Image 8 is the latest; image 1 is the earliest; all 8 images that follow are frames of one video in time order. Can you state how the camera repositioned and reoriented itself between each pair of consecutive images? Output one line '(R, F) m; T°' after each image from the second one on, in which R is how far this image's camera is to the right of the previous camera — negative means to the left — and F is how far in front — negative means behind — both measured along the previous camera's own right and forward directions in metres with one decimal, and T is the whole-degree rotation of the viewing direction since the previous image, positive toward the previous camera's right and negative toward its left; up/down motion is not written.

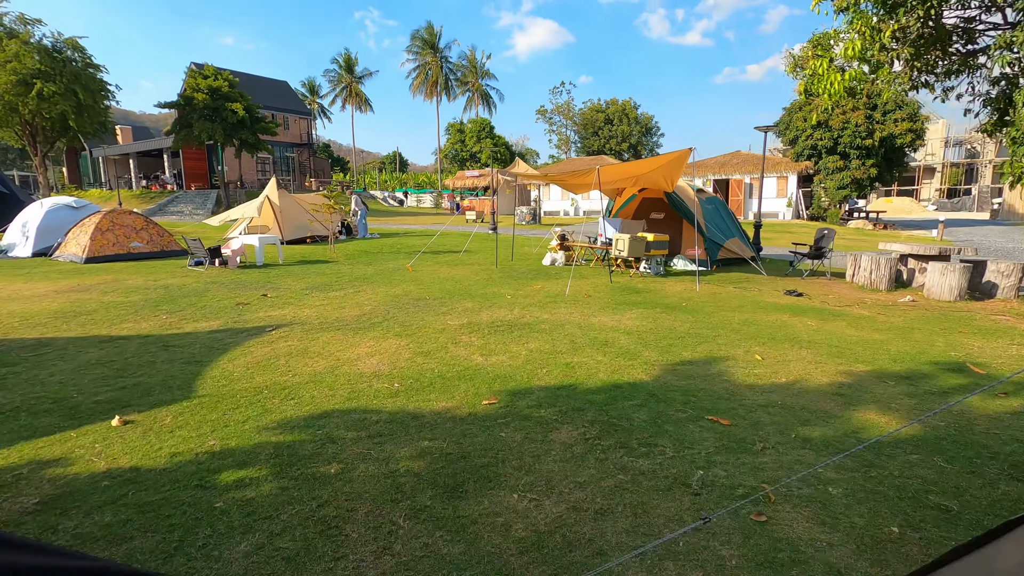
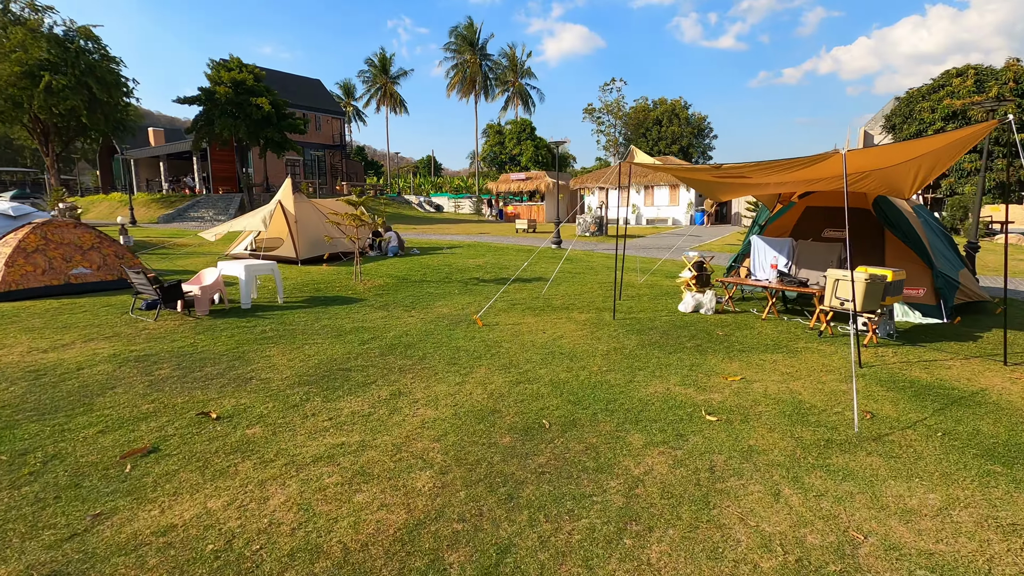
(-1.3, +4.4) m; -3°
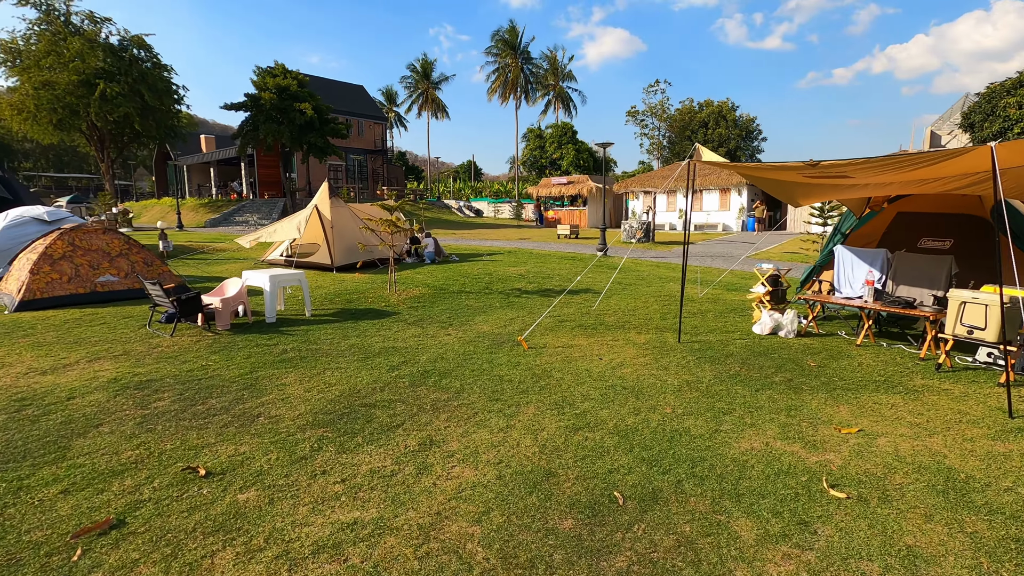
(-0.1, +0.9) m; -4°
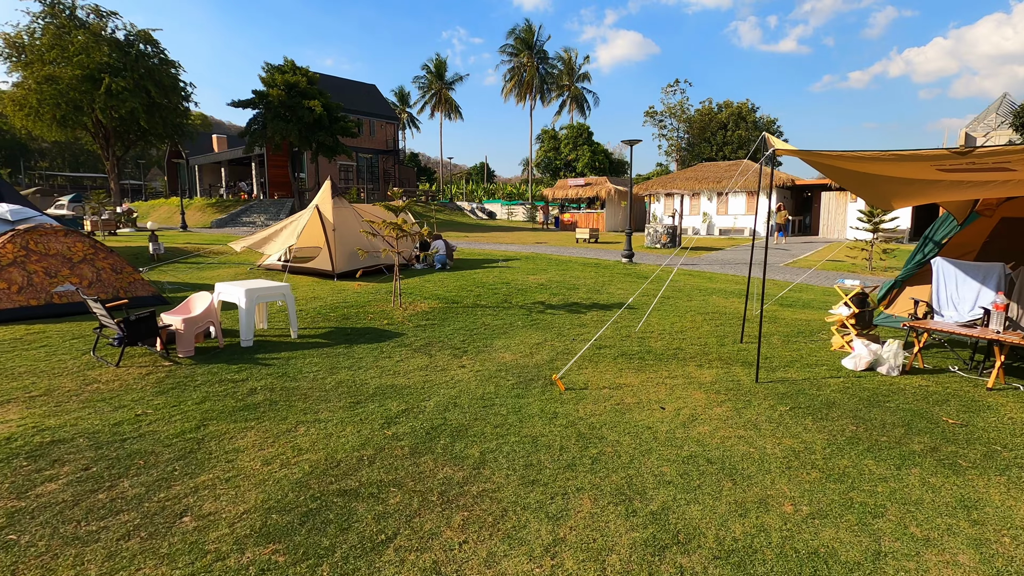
(-0.2, +1.3) m; -1°
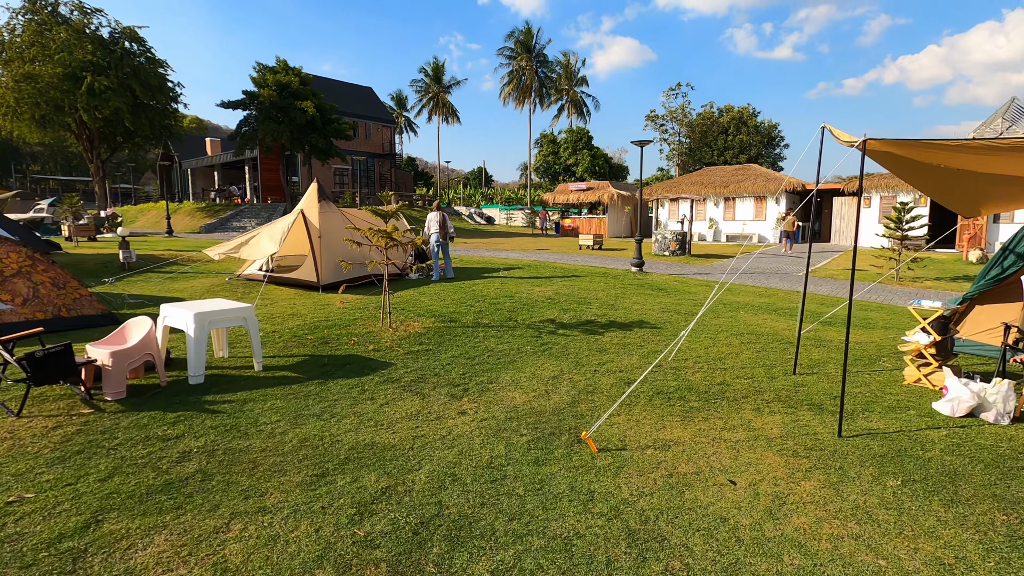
(-0.1, +1.1) m; 0°
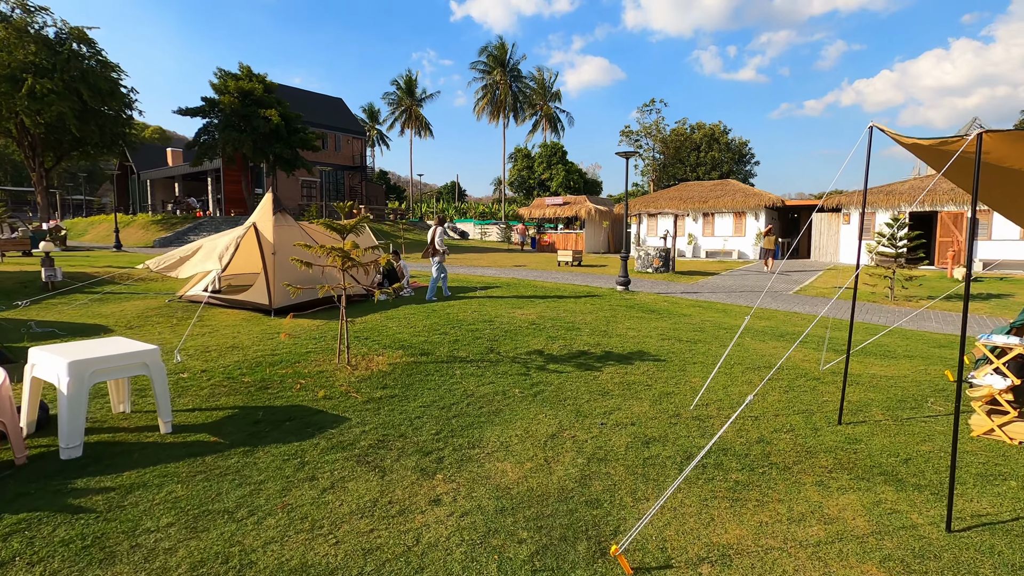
(-0.1, +1.1) m; +3°
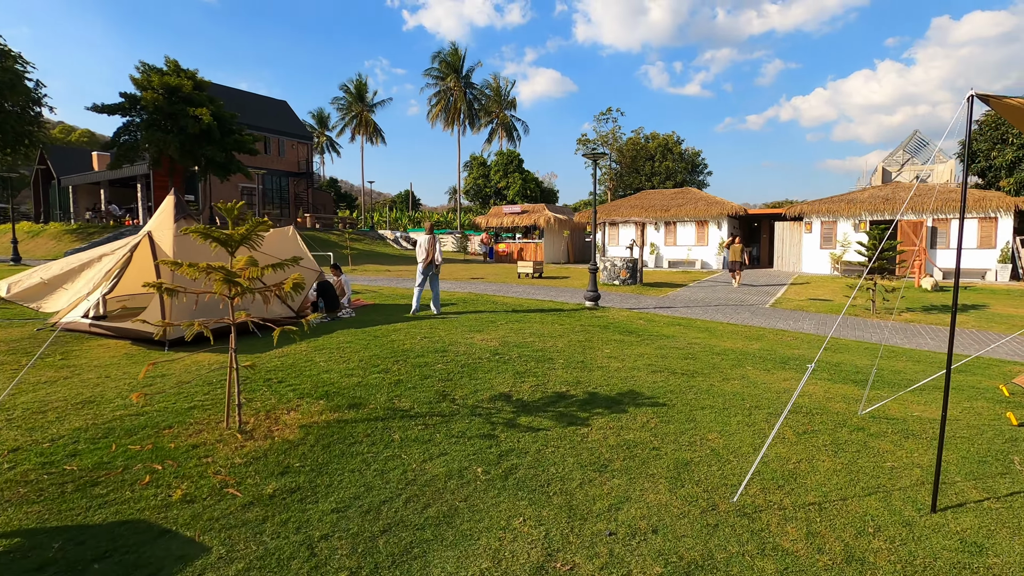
(0.0, +1.6) m; +5°
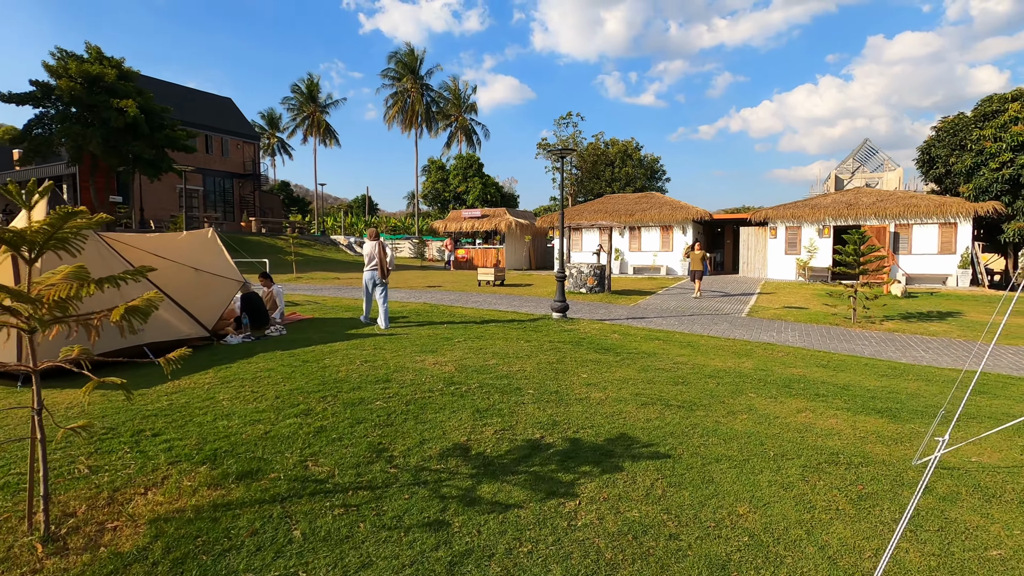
(0.0, +1.3) m; +4°
